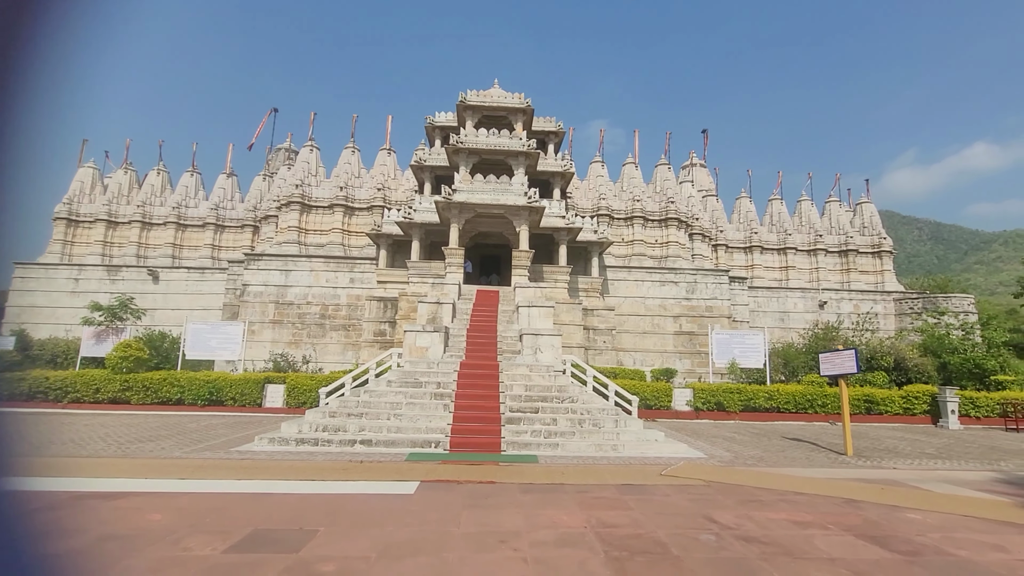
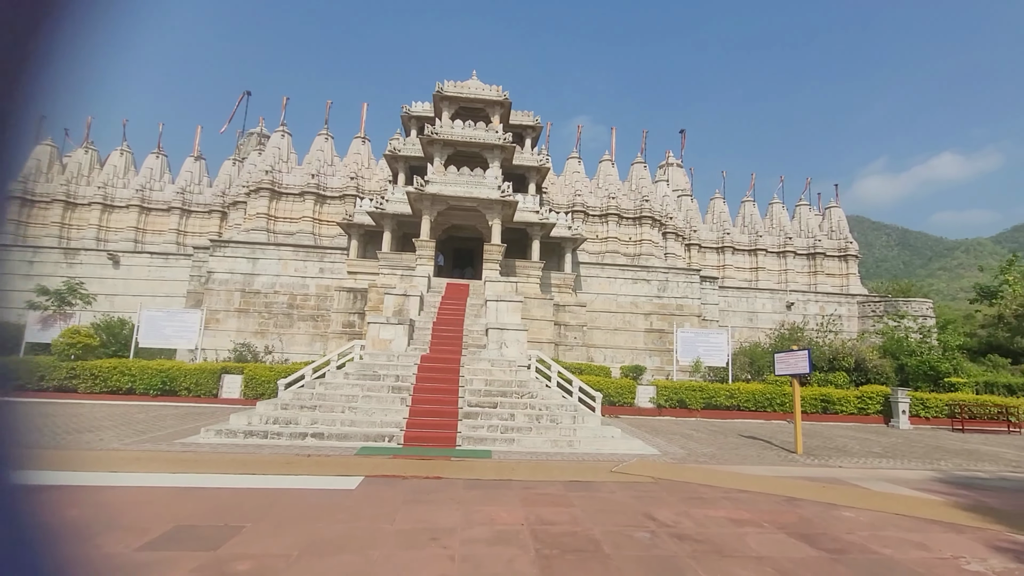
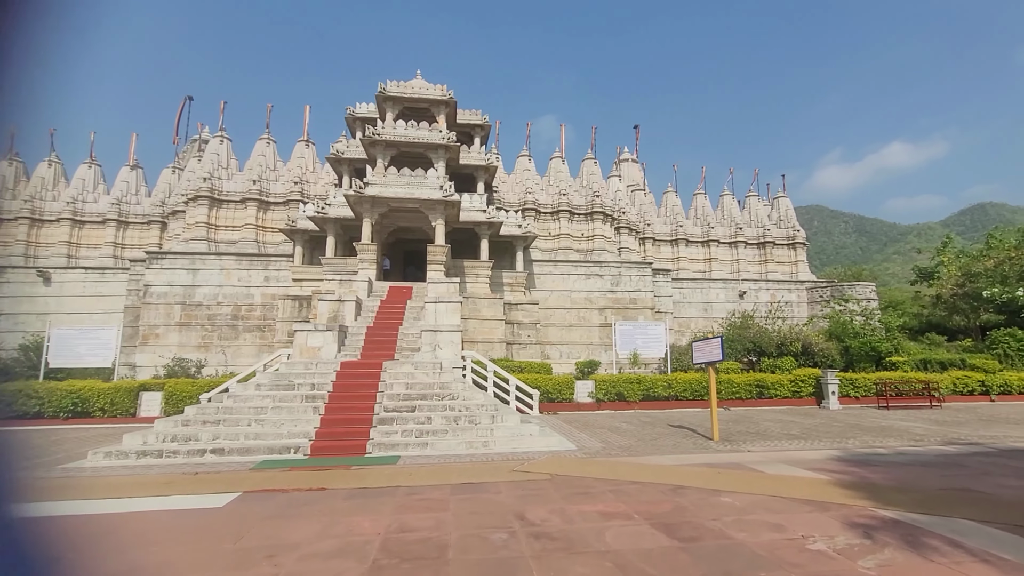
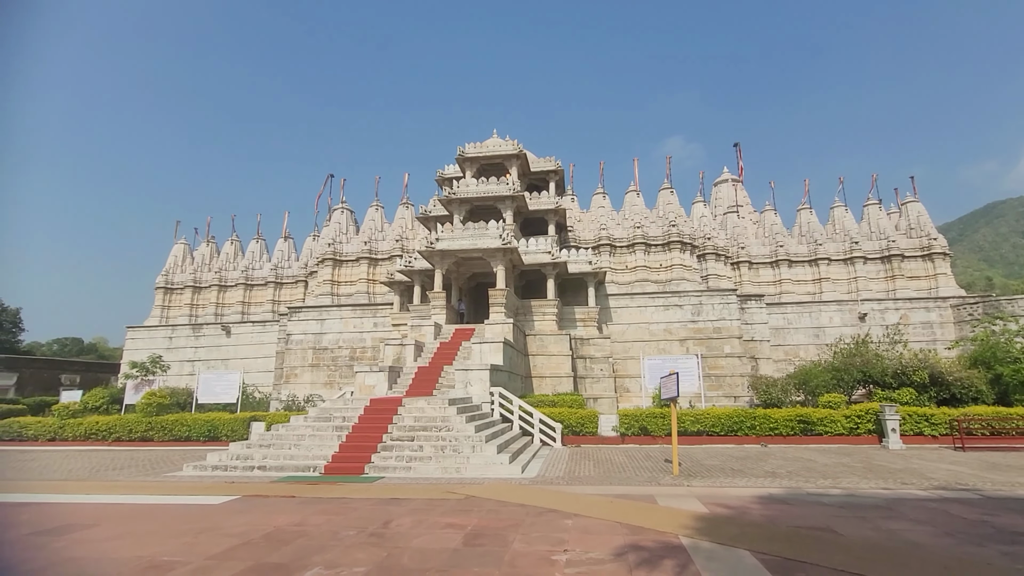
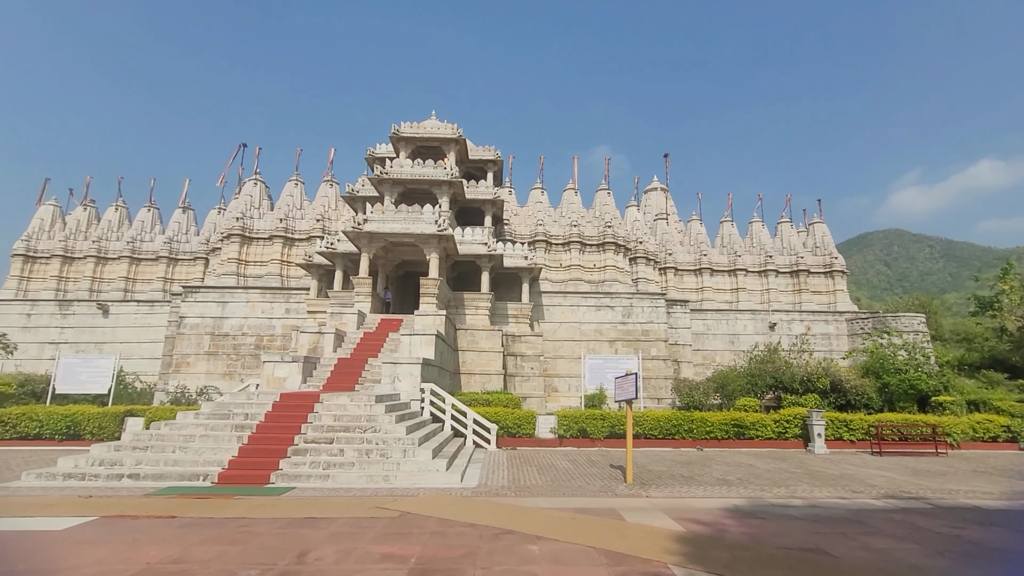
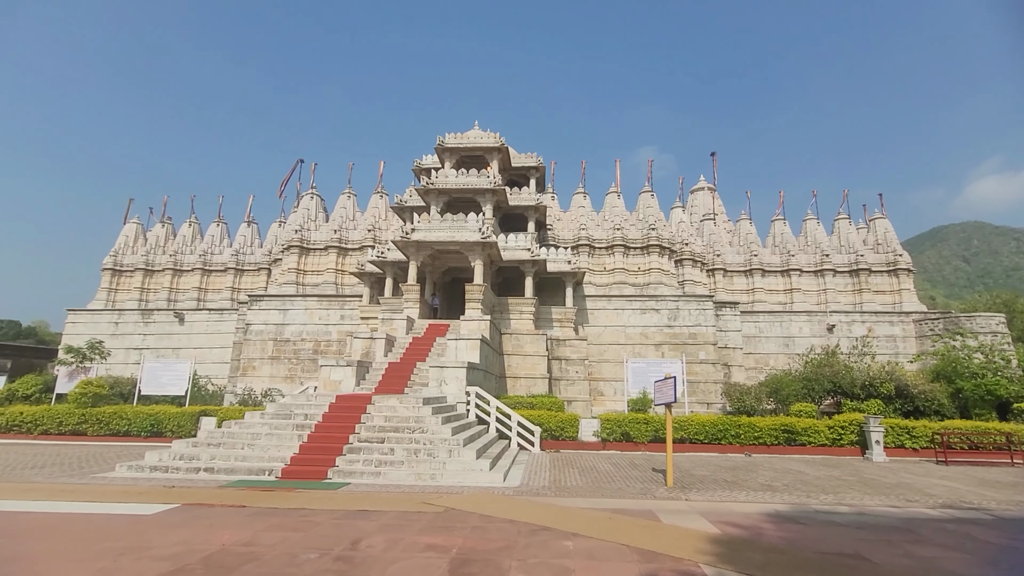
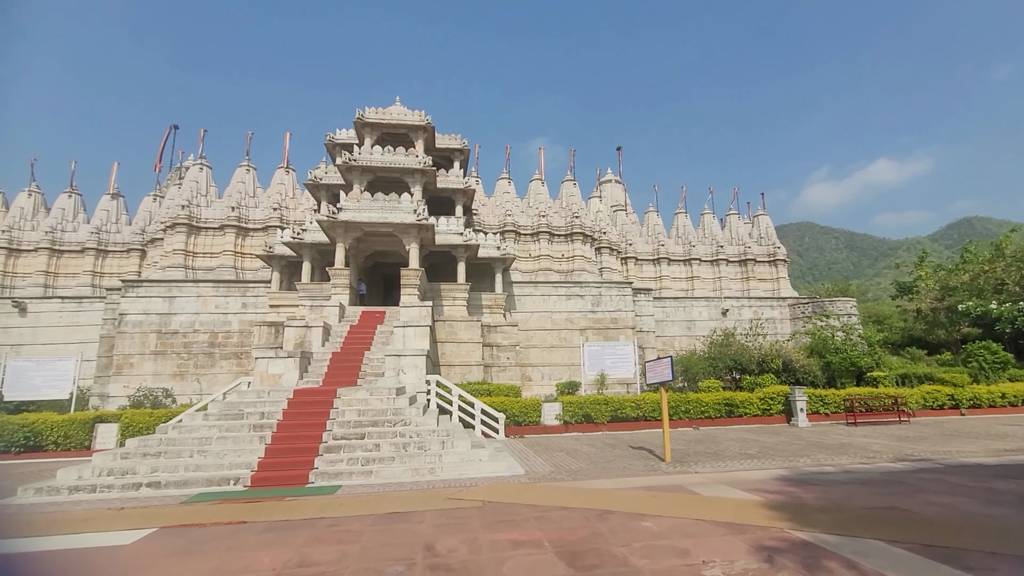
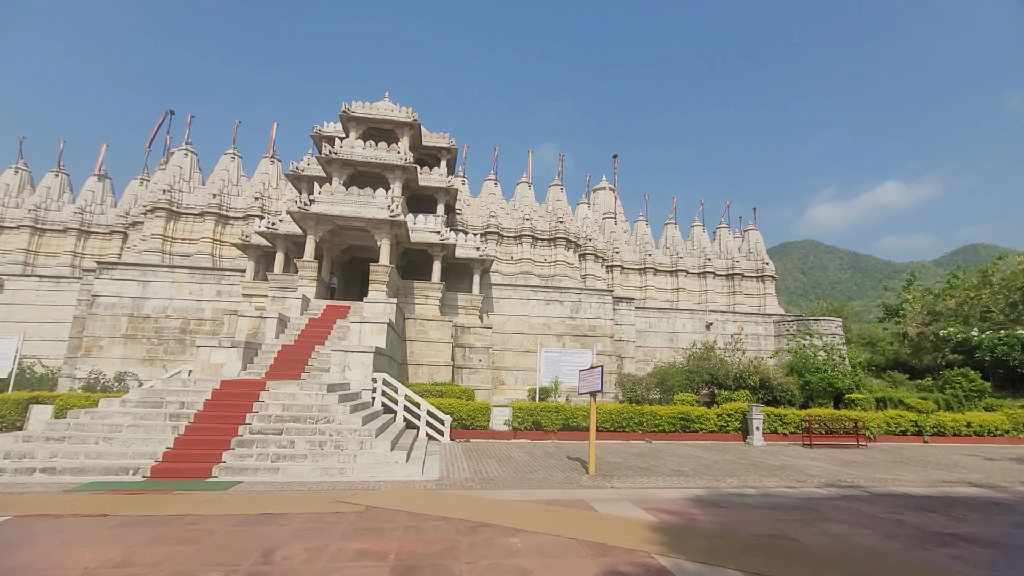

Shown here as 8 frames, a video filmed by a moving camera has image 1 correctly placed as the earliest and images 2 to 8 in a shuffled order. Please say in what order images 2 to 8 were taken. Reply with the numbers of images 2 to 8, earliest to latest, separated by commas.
2, 3, 7, 8, 5, 6, 4
